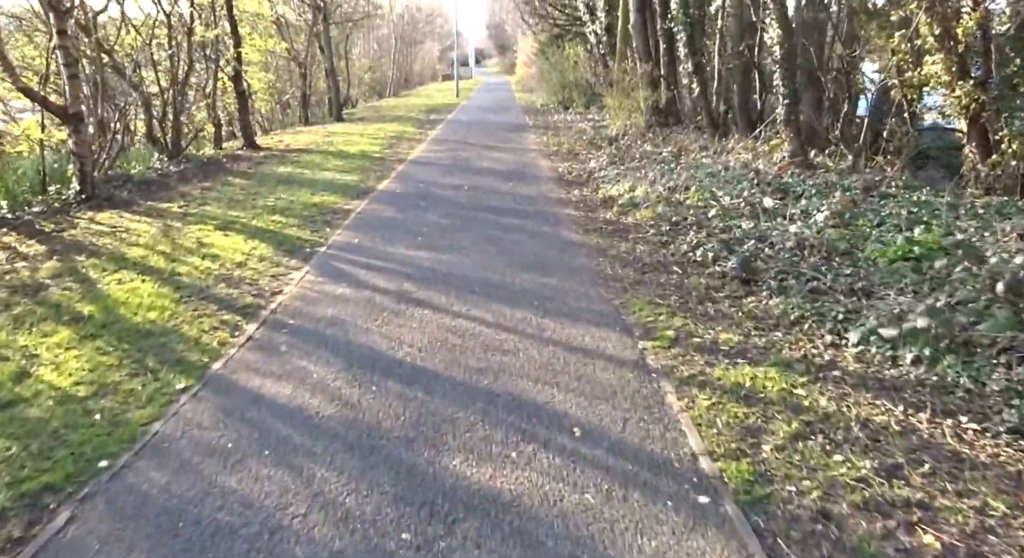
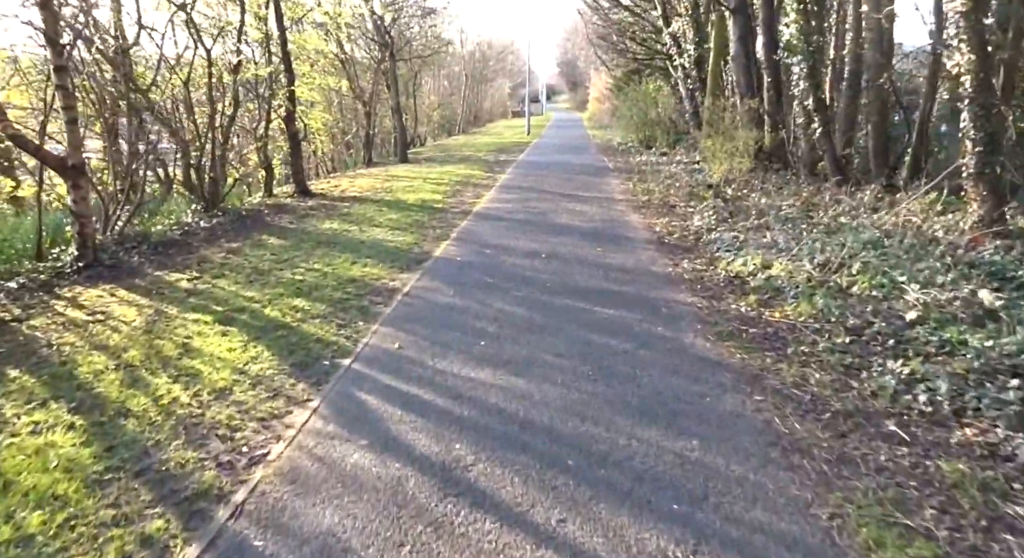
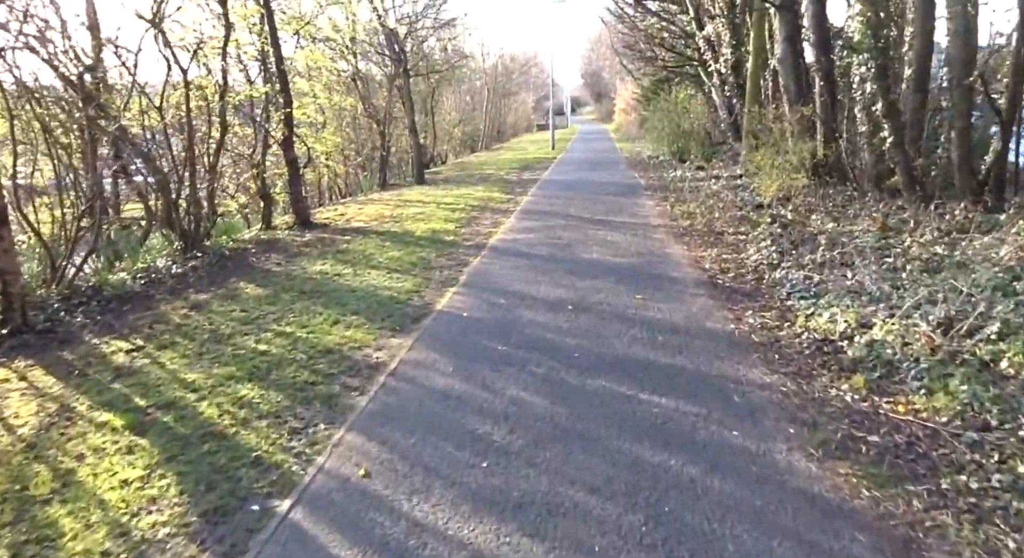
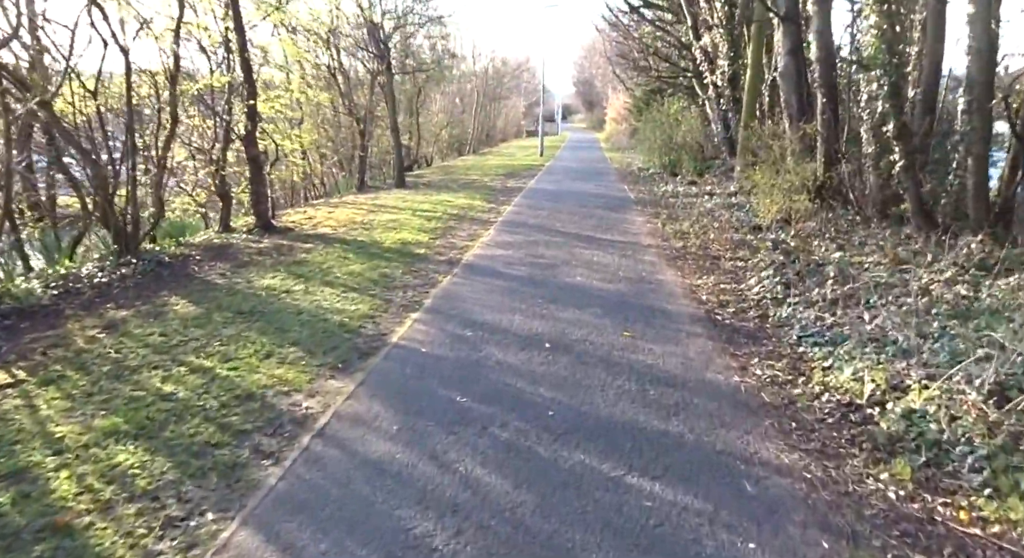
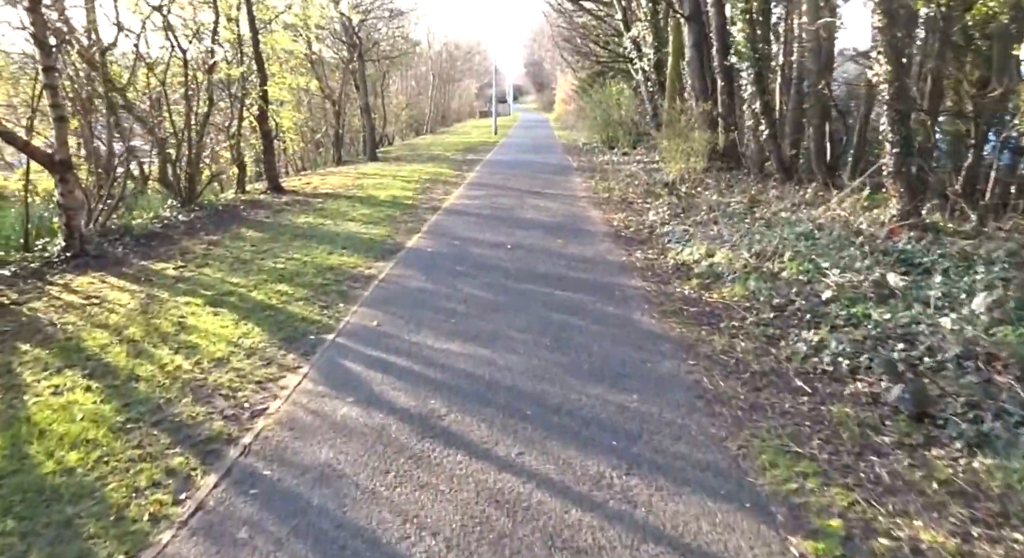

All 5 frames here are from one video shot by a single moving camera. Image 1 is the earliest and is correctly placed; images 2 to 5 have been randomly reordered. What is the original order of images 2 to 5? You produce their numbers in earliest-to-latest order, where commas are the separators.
5, 2, 3, 4
